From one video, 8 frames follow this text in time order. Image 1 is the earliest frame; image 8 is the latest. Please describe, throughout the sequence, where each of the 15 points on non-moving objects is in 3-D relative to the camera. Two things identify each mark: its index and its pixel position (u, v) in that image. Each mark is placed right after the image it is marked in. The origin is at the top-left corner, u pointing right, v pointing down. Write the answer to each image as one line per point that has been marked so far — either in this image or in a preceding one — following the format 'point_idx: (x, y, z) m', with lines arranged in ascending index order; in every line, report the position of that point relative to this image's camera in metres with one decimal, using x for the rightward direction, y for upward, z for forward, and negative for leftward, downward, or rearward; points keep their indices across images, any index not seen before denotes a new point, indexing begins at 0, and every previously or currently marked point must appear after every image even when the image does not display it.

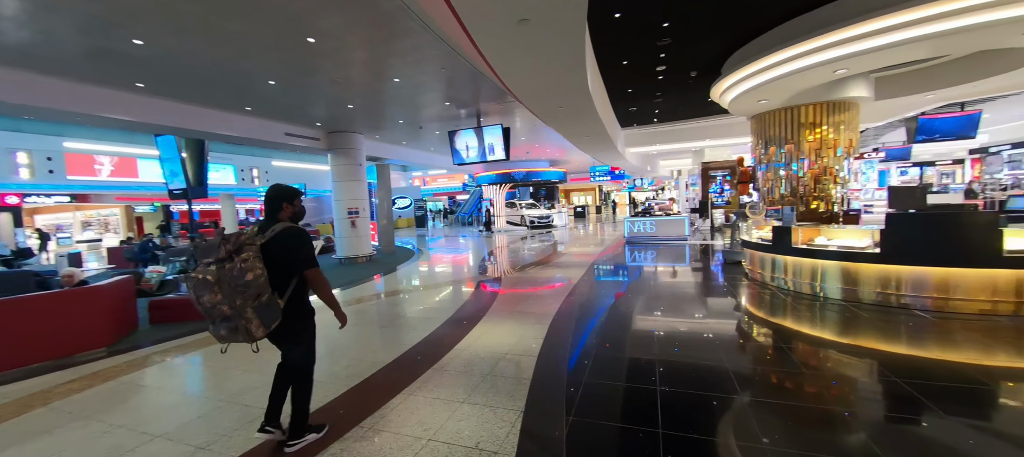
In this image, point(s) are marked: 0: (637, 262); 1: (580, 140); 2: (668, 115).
0: (+3.4, -0.8, +9.3) m
1: (+1.8, +2.4, +9.0) m
2: (+3.9, +2.9, +8.4) m
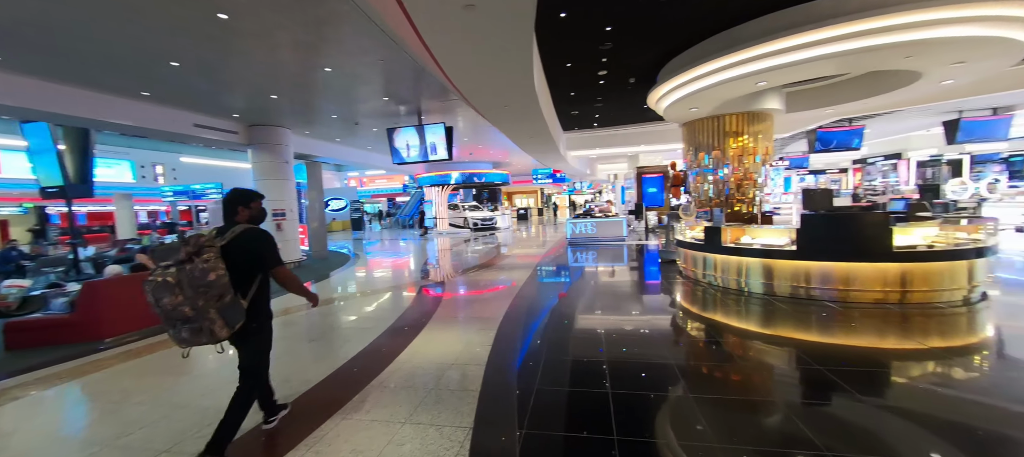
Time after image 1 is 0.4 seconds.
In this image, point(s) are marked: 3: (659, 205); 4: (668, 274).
0: (+1.8, -0.9, +9.4) m
1: (+0.3, +2.4, +8.9) m
2: (+2.5, +2.9, +8.7) m
3: (+6.0, +1.0, +13.6) m
4: (+3.2, -0.8, +6.9) m
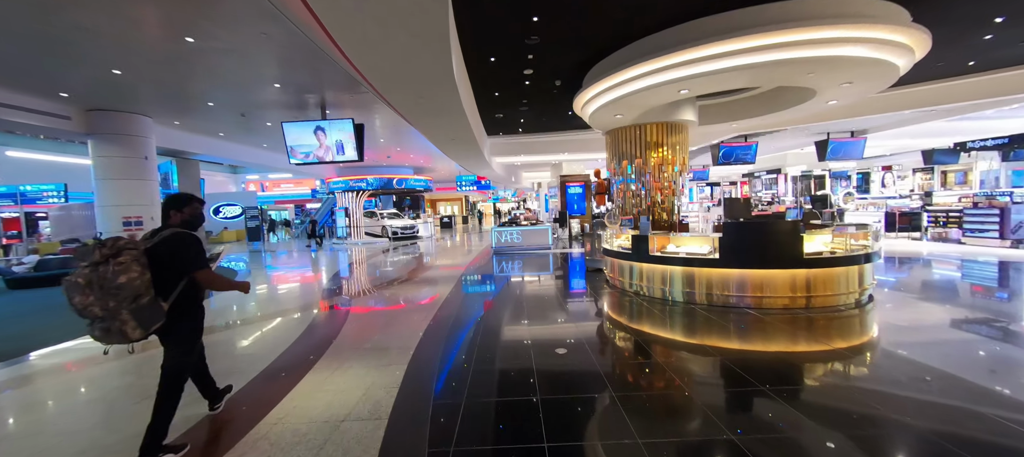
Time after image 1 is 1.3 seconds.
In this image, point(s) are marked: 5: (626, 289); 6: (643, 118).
0: (-0.2, -1.1, +8.9) m
1: (-1.6, +2.1, +8.1) m
2: (+0.5, +2.7, +8.4) m
3: (+3.0, +0.7, +13.9) m
4: (+1.7, -1.0, +6.7) m
5: (+2.0, -1.0, +5.6) m
6: (+2.3, +2.0, +5.8) m
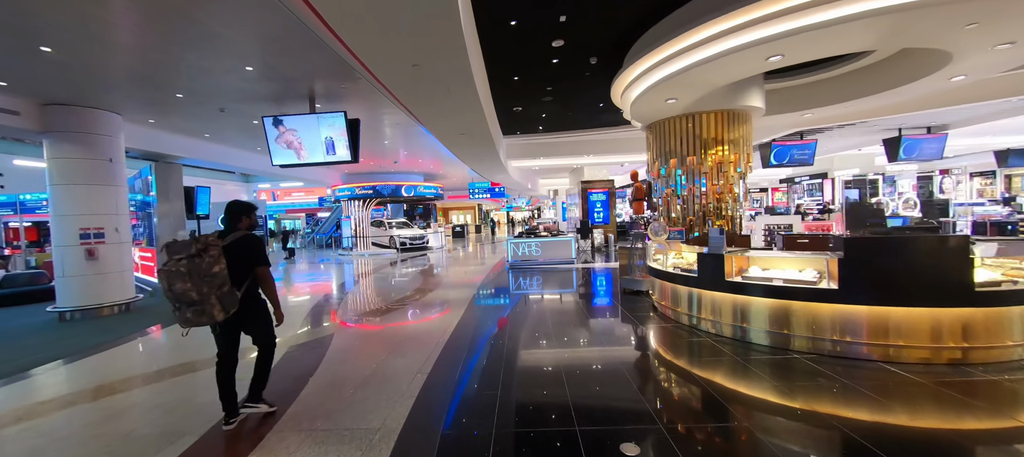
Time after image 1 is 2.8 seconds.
0: (+0.2, -1.4, +7.8) m
1: (-1.2, +1.9, +7.2) m
2: (+1.0, +2.4, +7.4) m
3: (+3.6, +0.3, +12.7) m
4: (+2.1, -1.2, +5.5) m
5: (+2.3, -1.2, +4.4) m
6: (+2.7, +1.8, +4.7) m
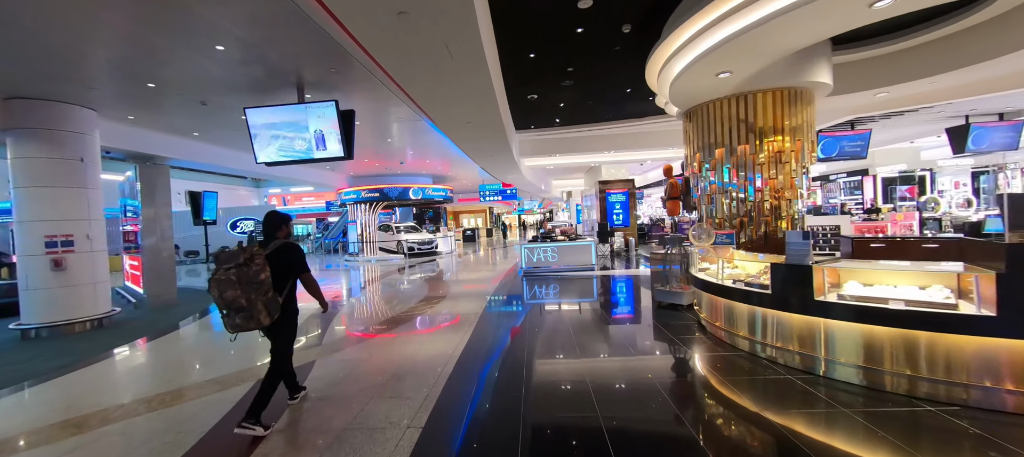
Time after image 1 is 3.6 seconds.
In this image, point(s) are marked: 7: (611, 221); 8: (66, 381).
0: (+0.6, -1.5, +7.0) m
1: (-0.9, +1.8, +6.5) m
2: (+1.2, +2.3, +6.6) m
3: (+4.1, +0.2, +11.9) m
4: (+2.3, -1.2, +4.7) m
5: (+2.5, -1.3, +3.6) m
6: (+2.9, +1.7, +3.9) m
7: (+3.7, +0.3, +11.8) m
8: (-5.1, -1.7, +3.7) m
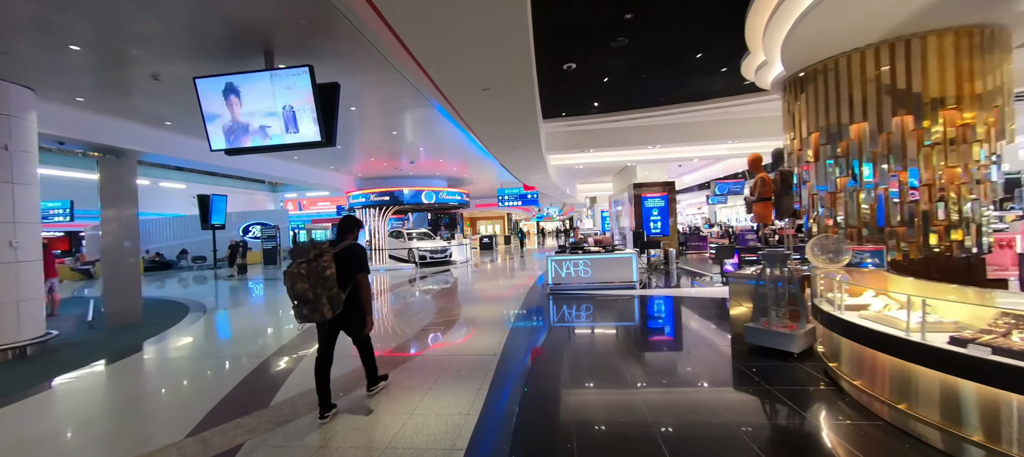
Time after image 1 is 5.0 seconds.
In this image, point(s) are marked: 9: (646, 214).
0: (+1.0, -1.7, +5.7) m
1: (-0.5, +1.6, +5.3) m
2: (+1.7, +2.1, +5.4) m
3: (+4.8, -0.1, +10.4) m
4: (+2.6, -1.4, +3.3) m
5: (+2.7, -1.4, +2.1) m
6: (+3.2, +1.6, +2.5) m
7: (+4.4, 0.0, +10.4) m
8: (-4.8, -1.8, +2.7) m
9: (+4.2, +0.4, +10.3) m
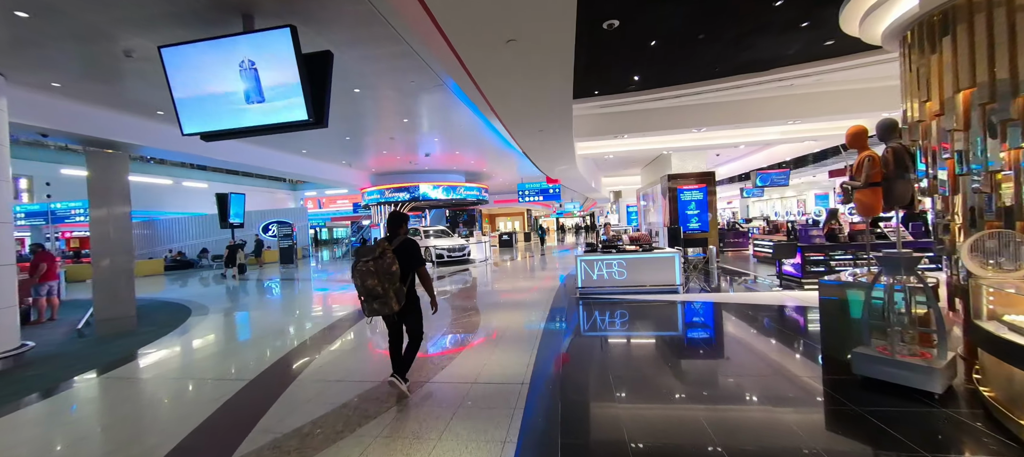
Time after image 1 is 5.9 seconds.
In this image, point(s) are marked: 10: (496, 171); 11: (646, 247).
0: (+1.4, -1.6, +4.9) m
1: (-0.1, +1.7, +4.6) m
2: (+2.0, +2.2, +4.5) m
3: (+5.4, 0.0, +9.4) m
4: (+2.9, -1.3, +2.5) m
5: (+2.9, -1.3, +1.3) m
6: (+3.4, +1.6, +1.6) m
7: (+5.0, +0.1, +9.4) m
8: (-4.6, -1.8, +2.2) m
9: (+4.8, +0.6, +9.3) m
10: (-0.7, +2.5, +14.0) m
11: (+2.9, -0.4, +7.1) m
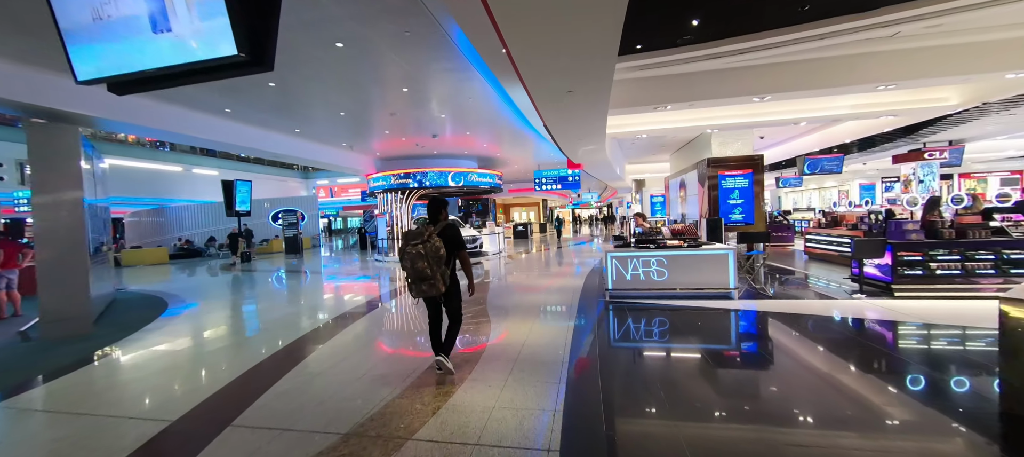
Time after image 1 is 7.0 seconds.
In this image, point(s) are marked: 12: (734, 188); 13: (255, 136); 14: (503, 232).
0: (+1.6, -1.5, +4.0) m
1: (+0.1, +1.8, +3.6) m
2: (+2.3, +2.3, +3.4) m
3: (+5.9, +0.2, +8.2) m
4: (+3.0, -1.3, +1.4) m
5: (+3.0, -1.3, +0.3) m
6: (+3.4, +1.6, +0.5) m
7: (+5.4, +0.3, +8.2) m
8: (-4.5, -1.7, +1.6) m
9: (+5.3, +0.8, +8.1) m
10: (-0.1, +2.8, +13.0) m
11: (+3.2, -0.3, +6.1) m
12: (+5.5, +1.0, +8.1) m
13: (-6.0, +2.1, +7.6) m
14: (-0.4, -0.2, +12.8) m
